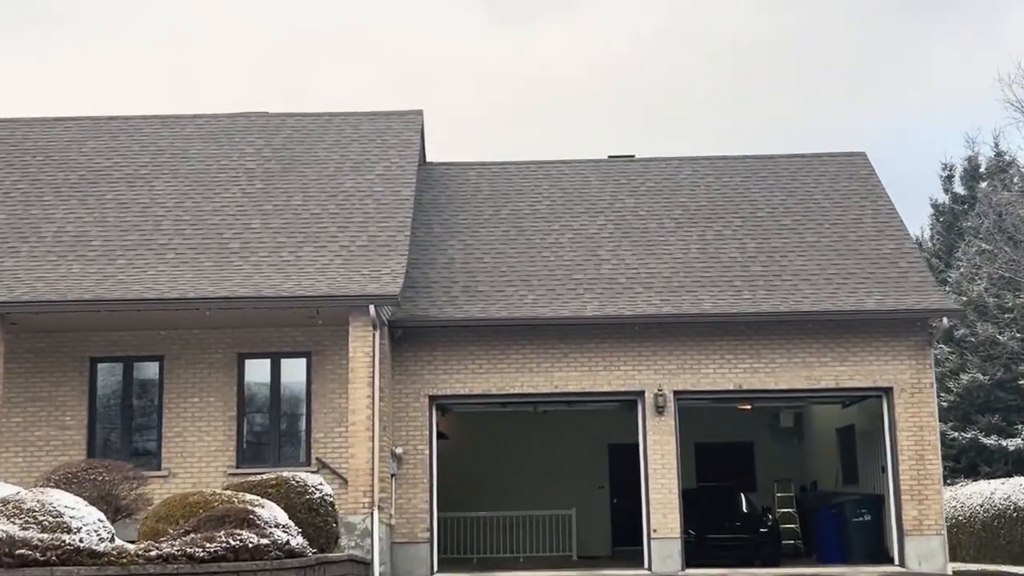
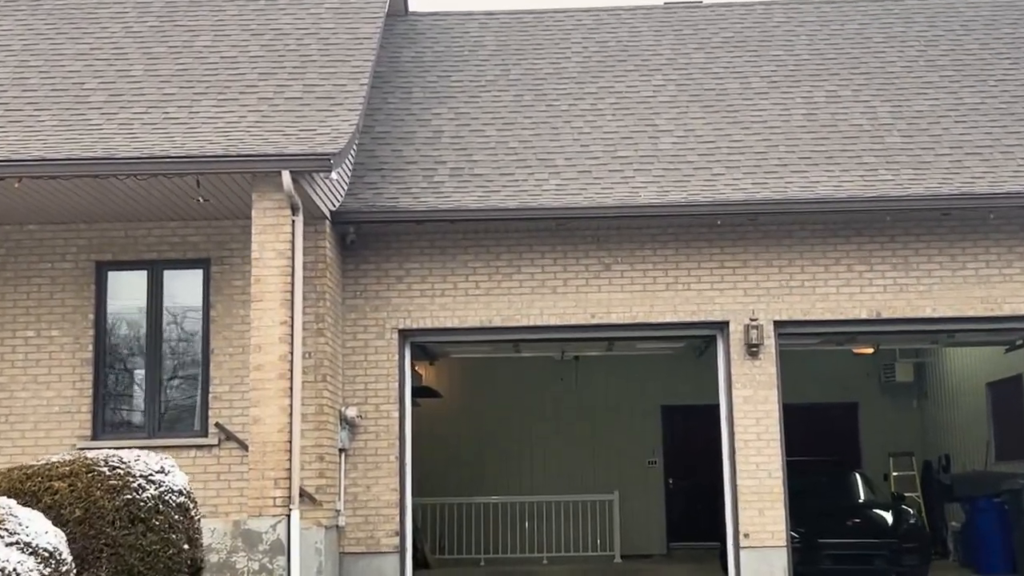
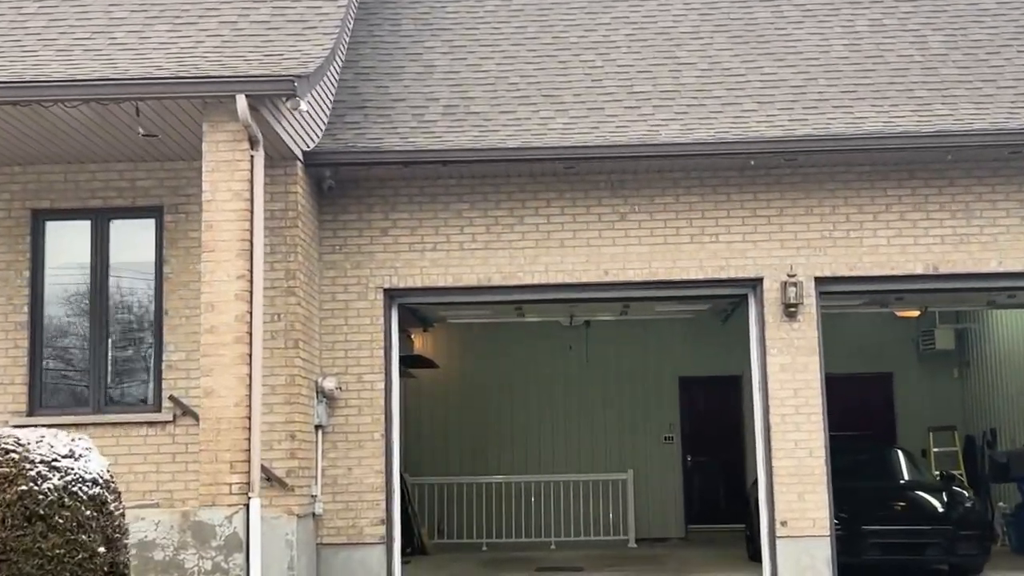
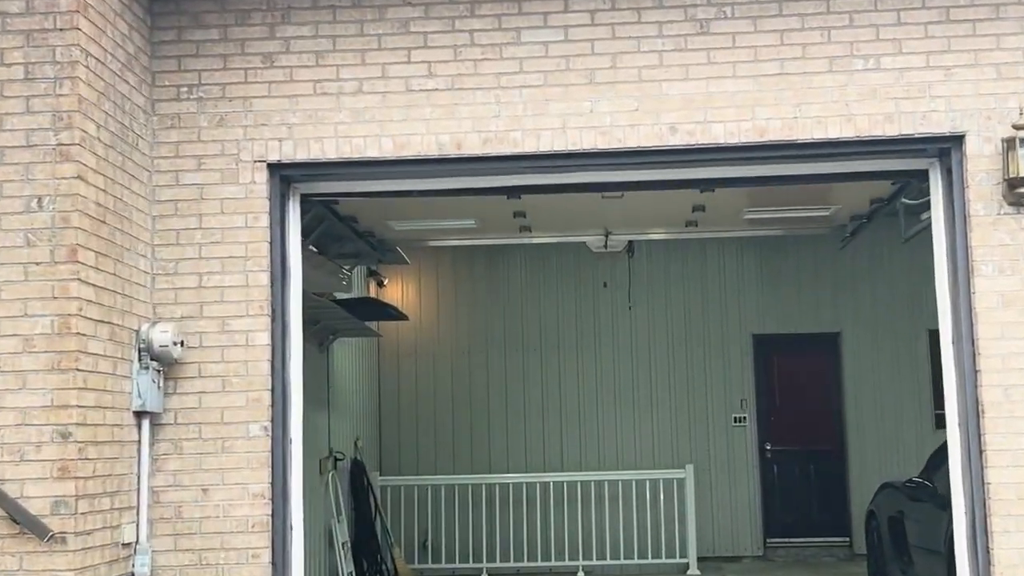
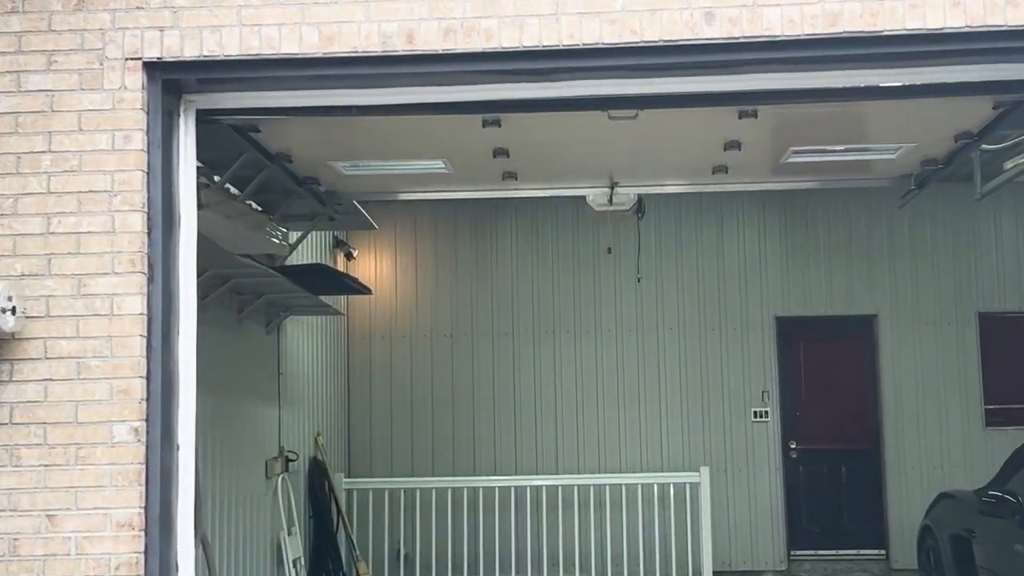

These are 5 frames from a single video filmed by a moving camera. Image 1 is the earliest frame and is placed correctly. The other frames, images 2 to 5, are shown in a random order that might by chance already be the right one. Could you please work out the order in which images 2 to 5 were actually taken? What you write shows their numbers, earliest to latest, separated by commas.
2, 3, 4, 5
